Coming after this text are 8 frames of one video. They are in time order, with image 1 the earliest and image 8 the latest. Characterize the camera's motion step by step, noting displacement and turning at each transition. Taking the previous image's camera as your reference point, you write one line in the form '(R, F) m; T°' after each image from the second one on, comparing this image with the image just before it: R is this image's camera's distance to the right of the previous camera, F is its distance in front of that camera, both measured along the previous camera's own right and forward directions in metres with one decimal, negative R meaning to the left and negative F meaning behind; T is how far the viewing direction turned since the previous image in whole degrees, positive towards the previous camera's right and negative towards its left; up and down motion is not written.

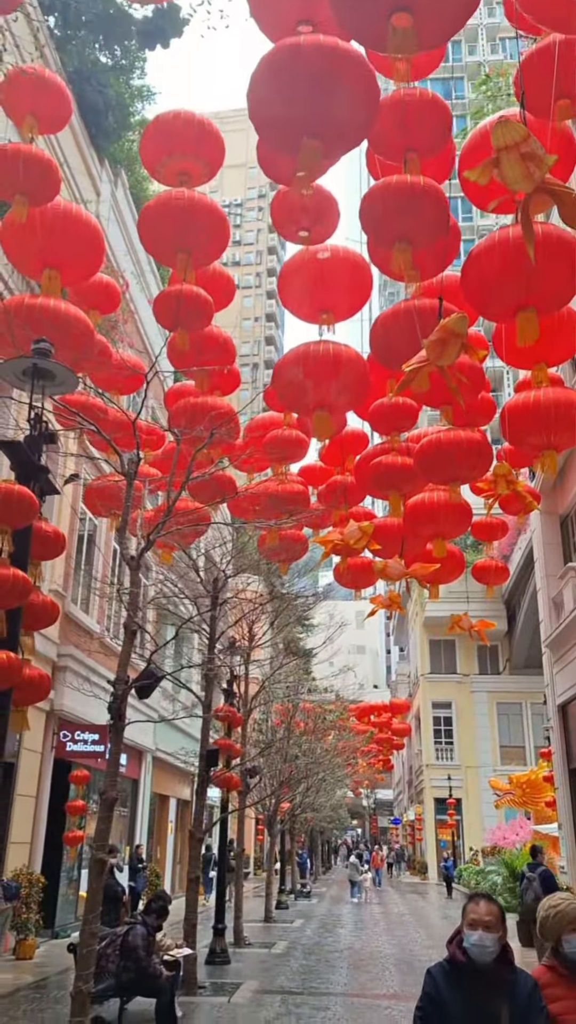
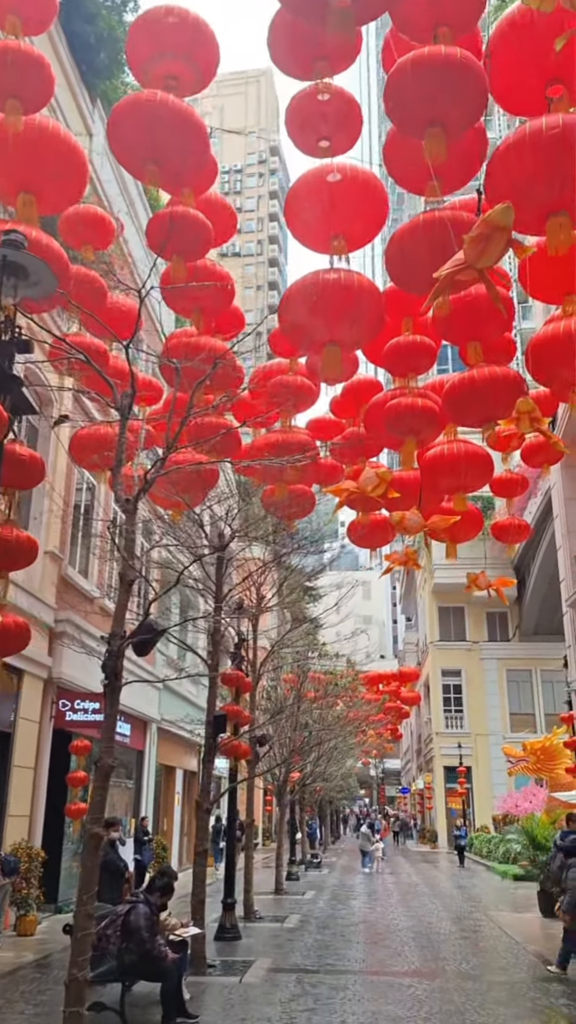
(-0.1, +0.7) m; 0°
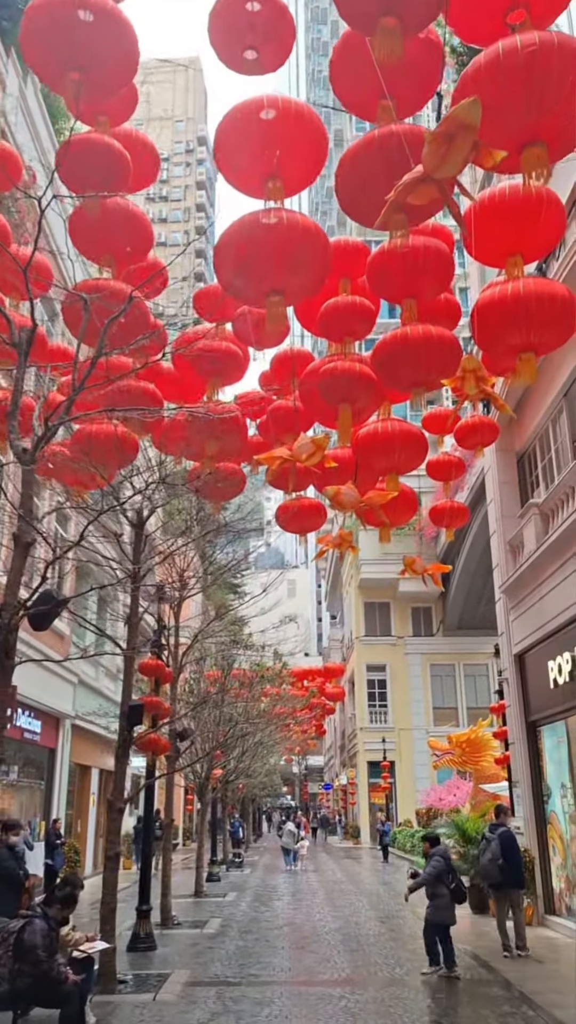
(0.0, +0.7) m; +5°
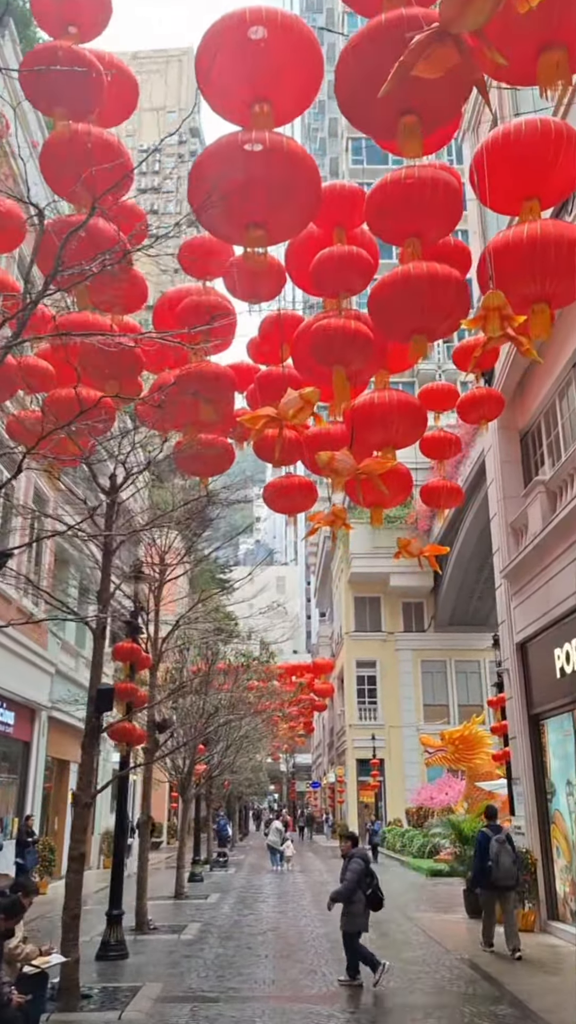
(0.0, +0.7) m; +1°
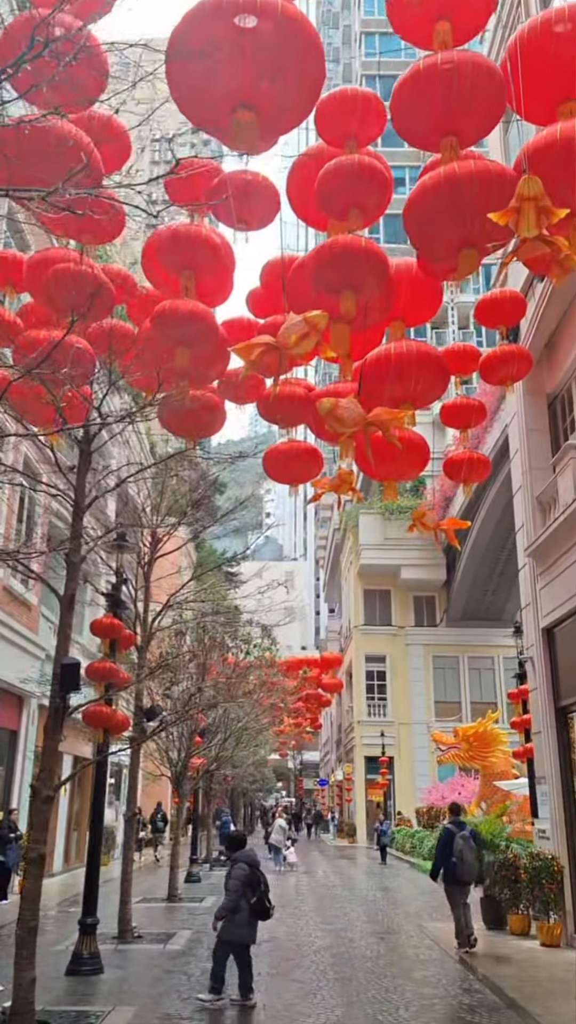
(+0.1, +1.0) m; -1°
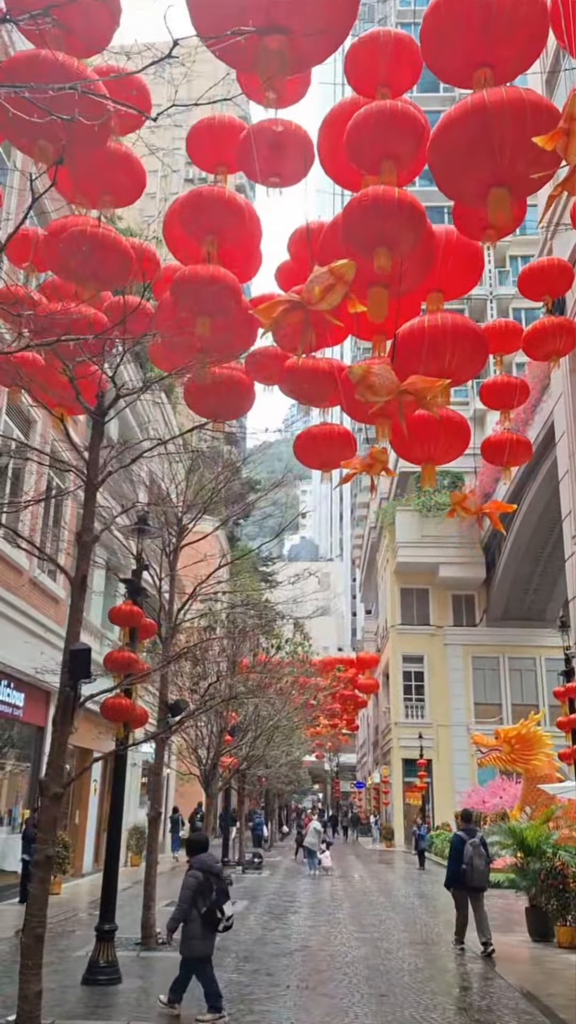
(+0.1, +0.5) m; -3°
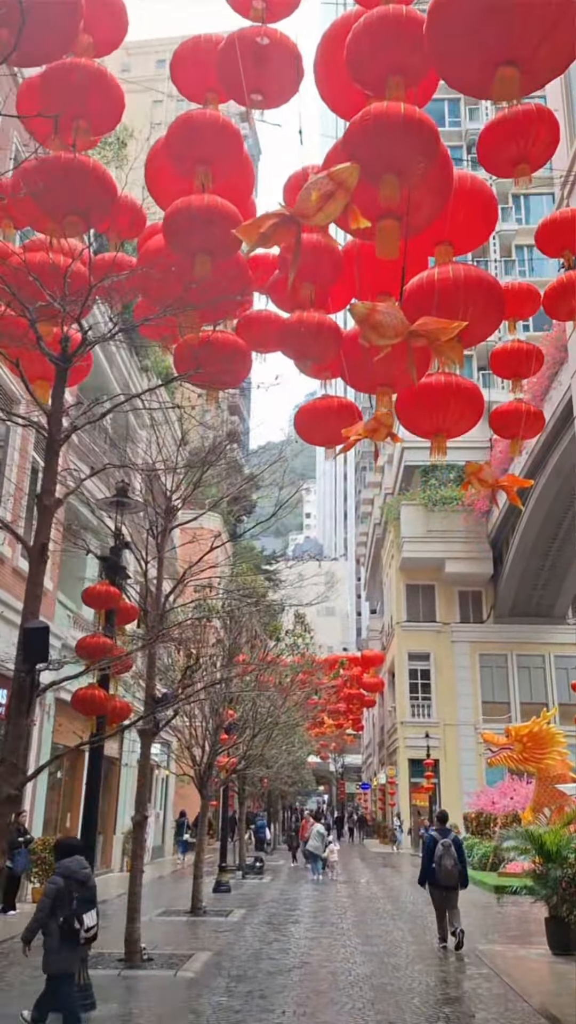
(+0.1, +0.8) m; 0°
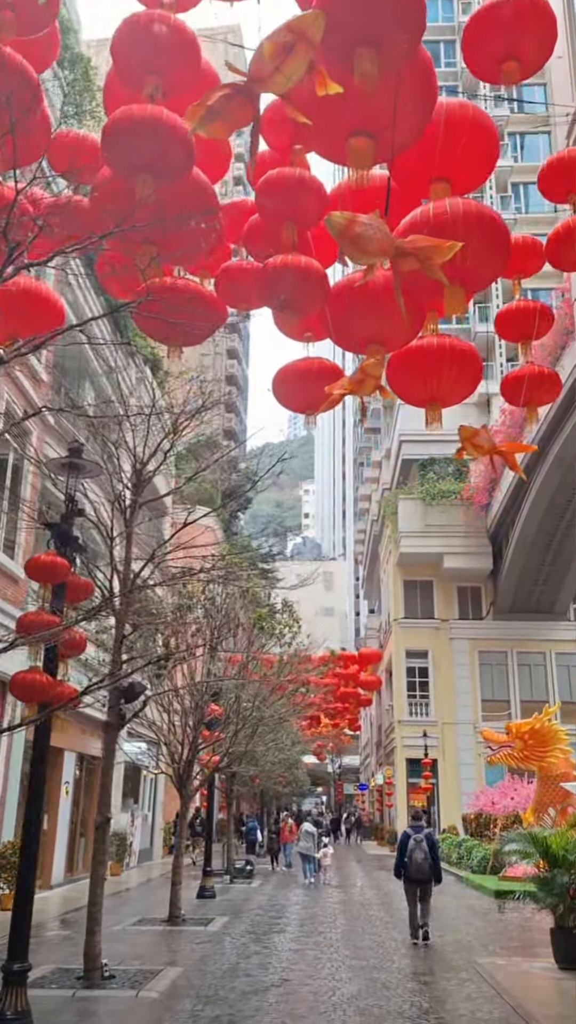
(+0.2, +0.8) m; 0°
